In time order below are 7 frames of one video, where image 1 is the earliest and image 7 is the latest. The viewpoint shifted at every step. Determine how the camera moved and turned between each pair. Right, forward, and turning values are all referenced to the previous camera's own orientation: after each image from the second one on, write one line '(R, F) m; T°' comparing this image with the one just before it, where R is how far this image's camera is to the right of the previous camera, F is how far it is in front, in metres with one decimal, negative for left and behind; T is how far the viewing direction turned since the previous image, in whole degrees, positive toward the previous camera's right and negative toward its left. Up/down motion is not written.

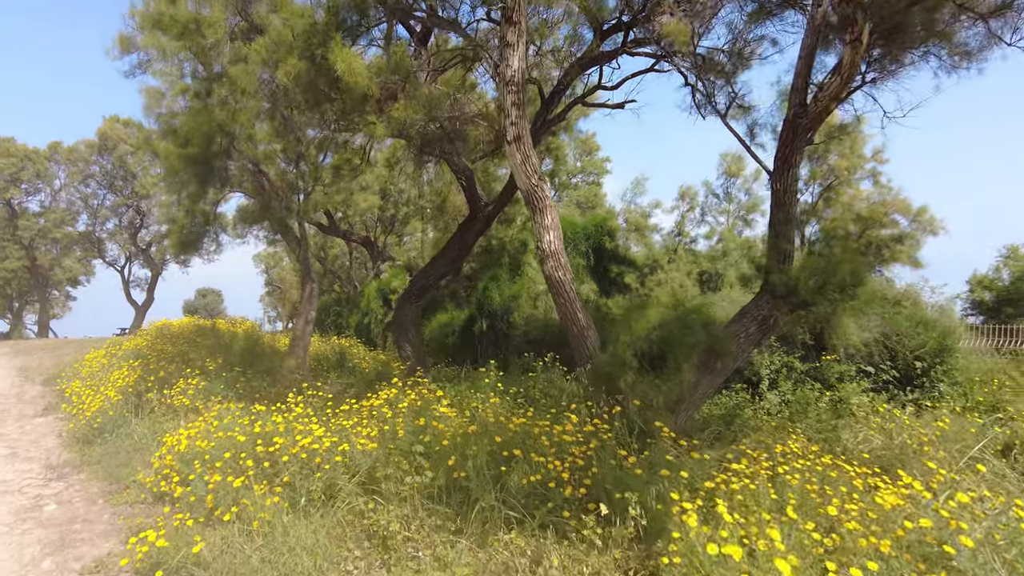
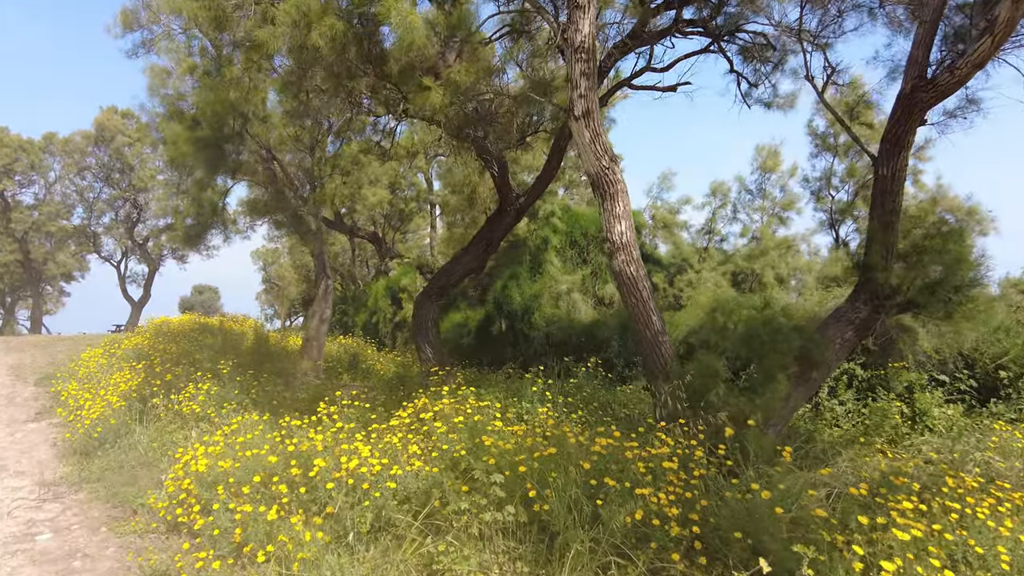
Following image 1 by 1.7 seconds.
(-0.5, +0.6) m; 0°
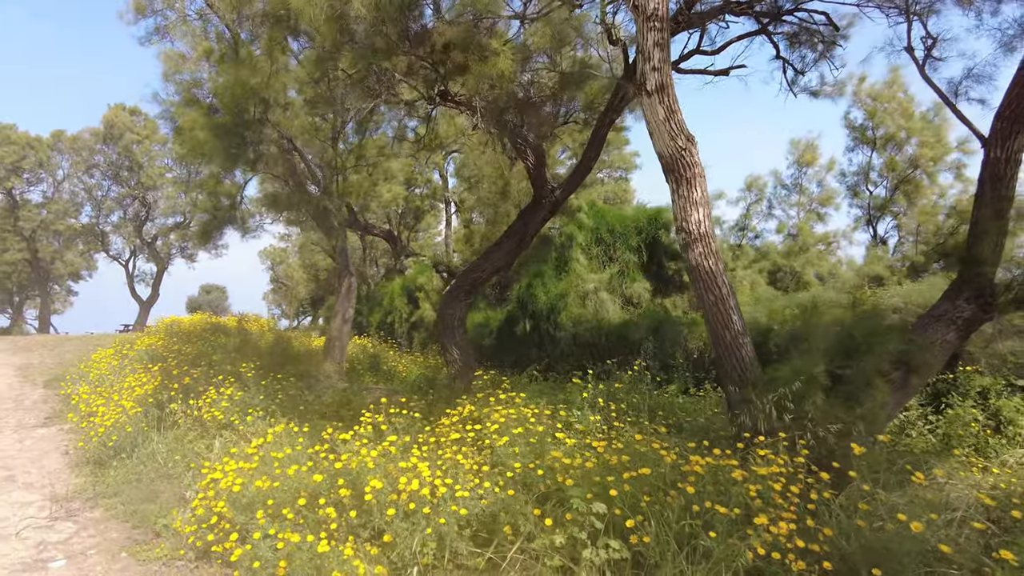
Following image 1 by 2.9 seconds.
(-0.3, +0.4) m; 0°
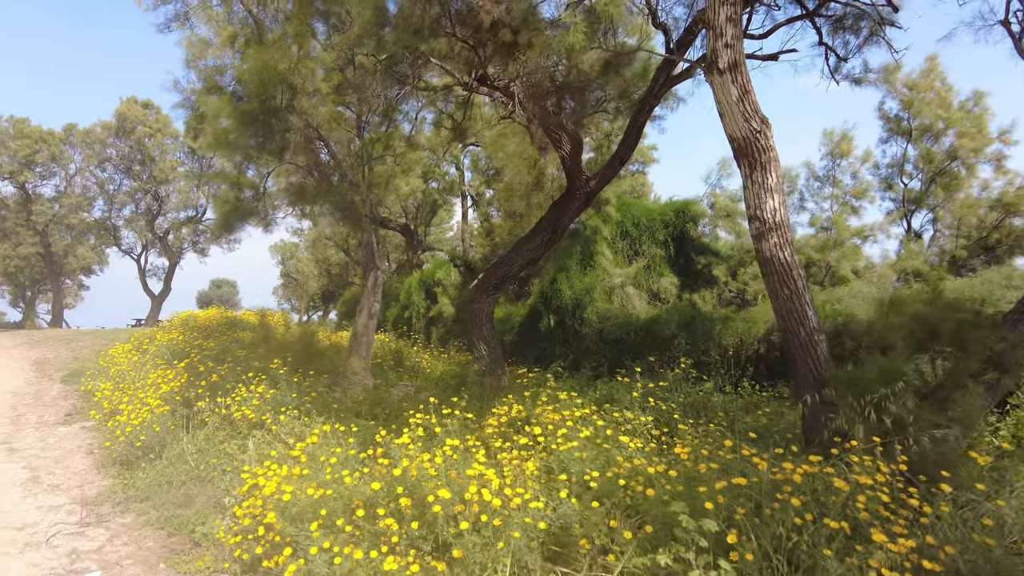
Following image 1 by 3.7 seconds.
(-0.3, +0.3) m; -1°
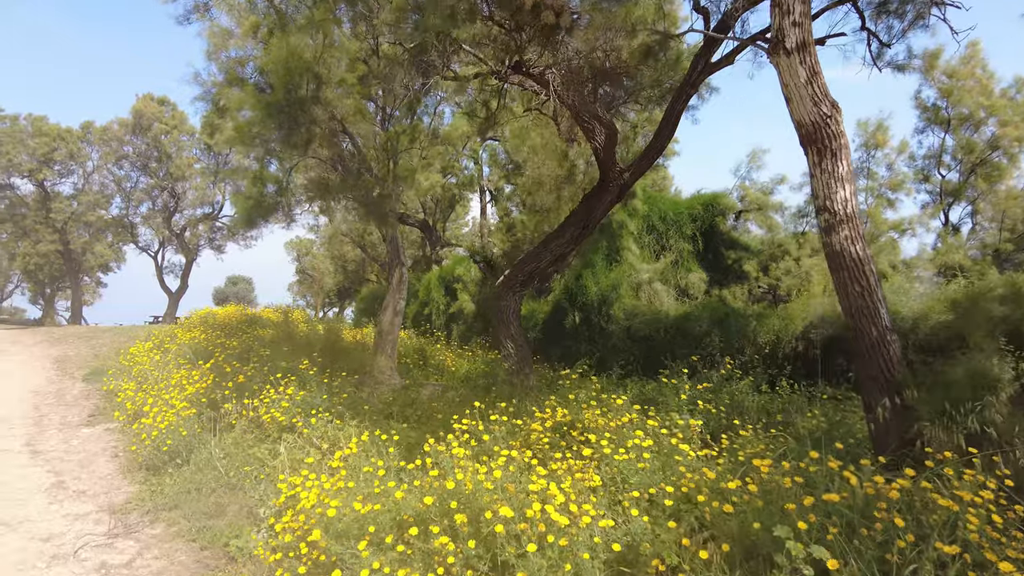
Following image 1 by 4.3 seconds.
(-0.2, +0.2) m; -1°
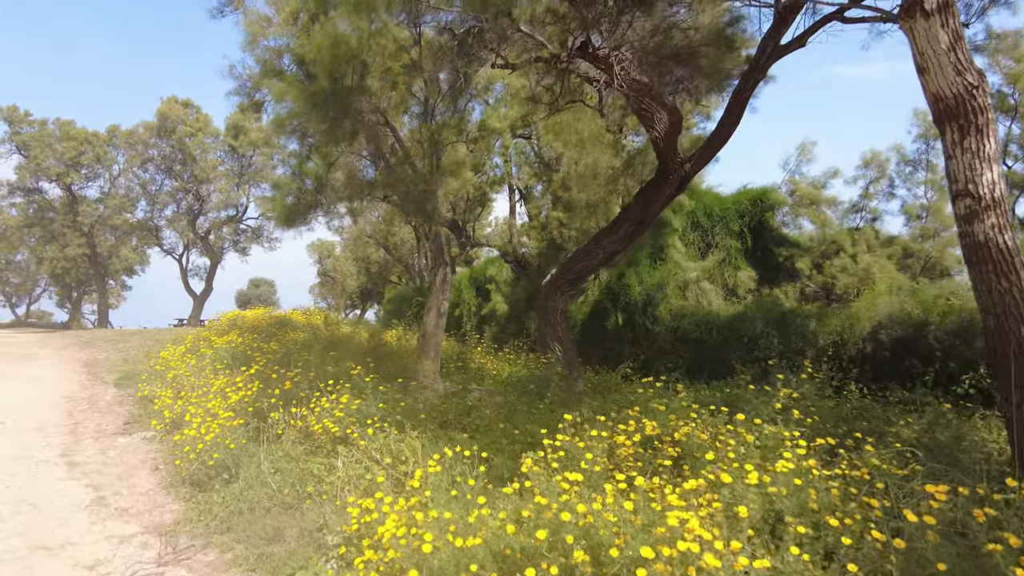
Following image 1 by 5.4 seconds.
(-0.4, +0.4) m; -2°
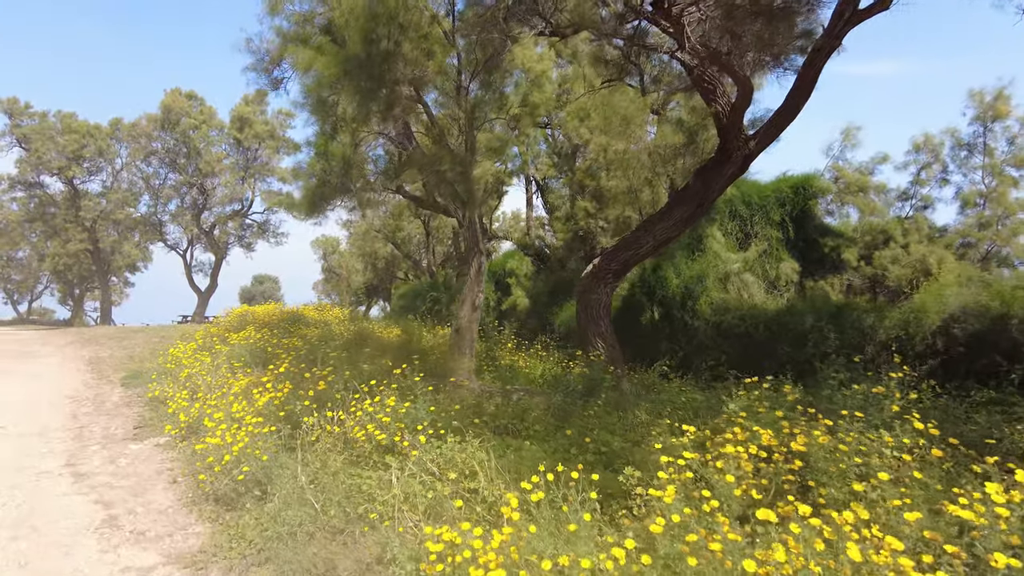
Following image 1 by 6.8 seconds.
(-0.4, +0.6) m; 0°
